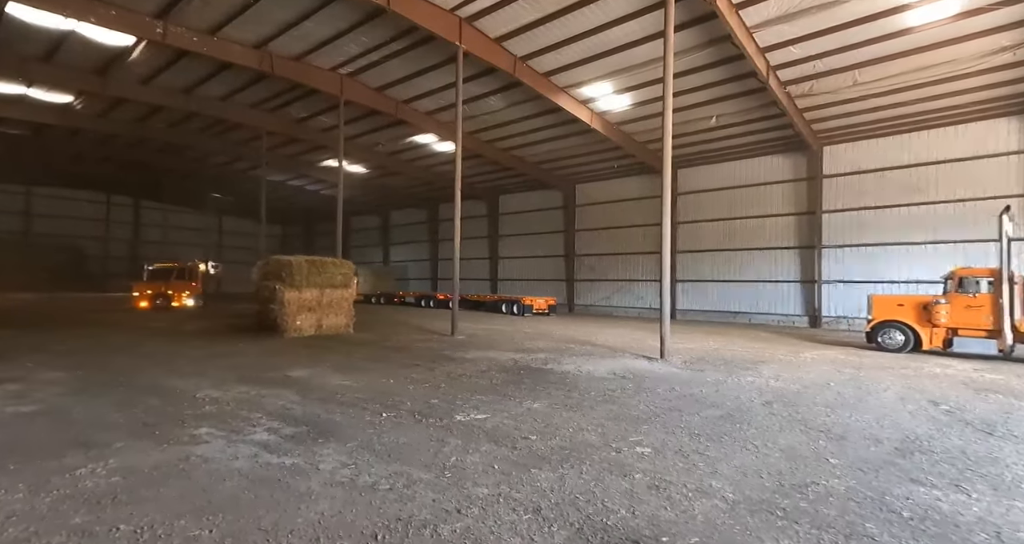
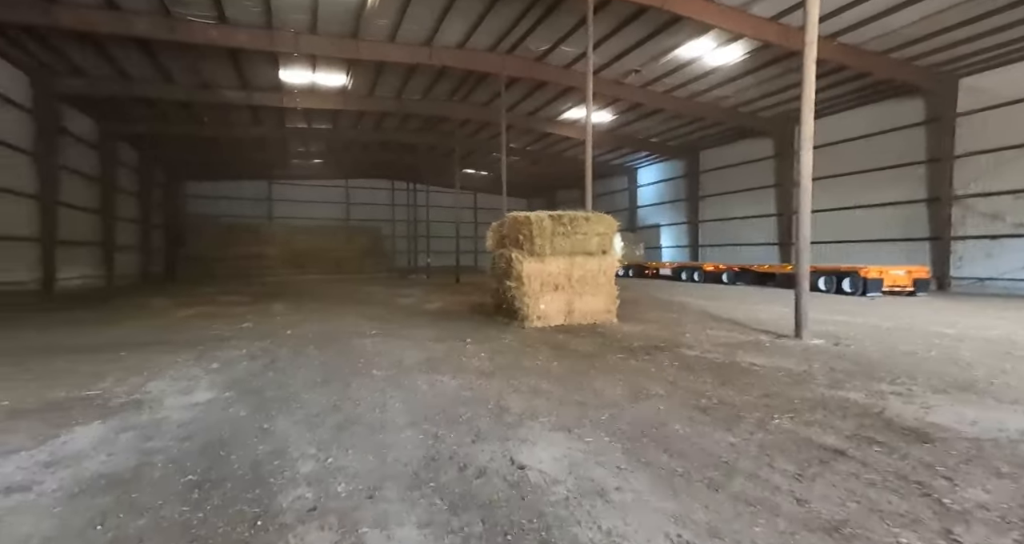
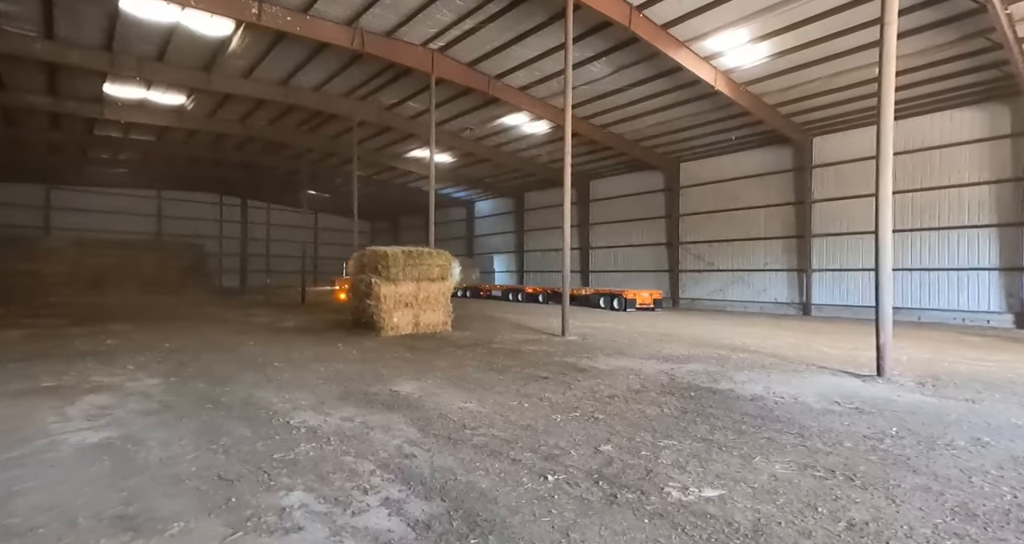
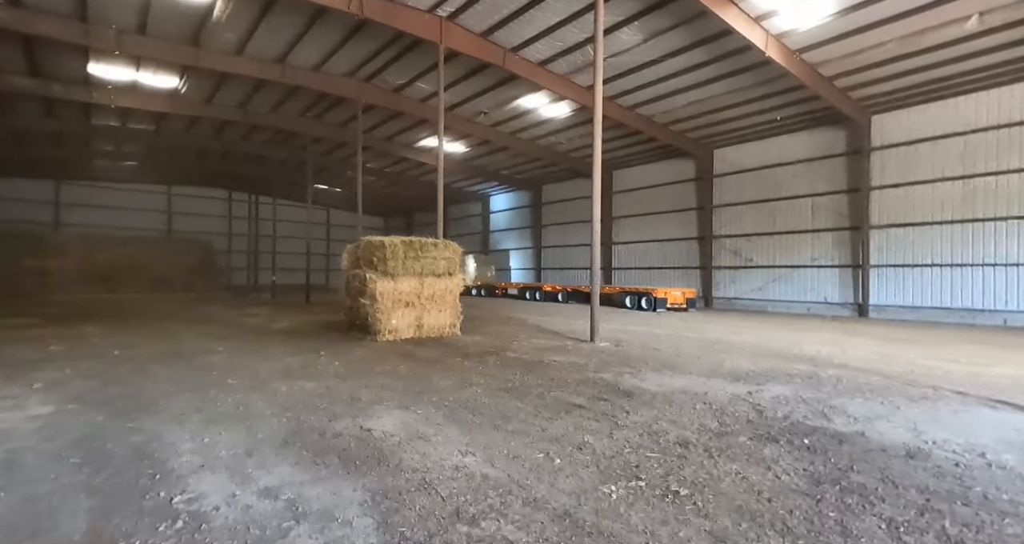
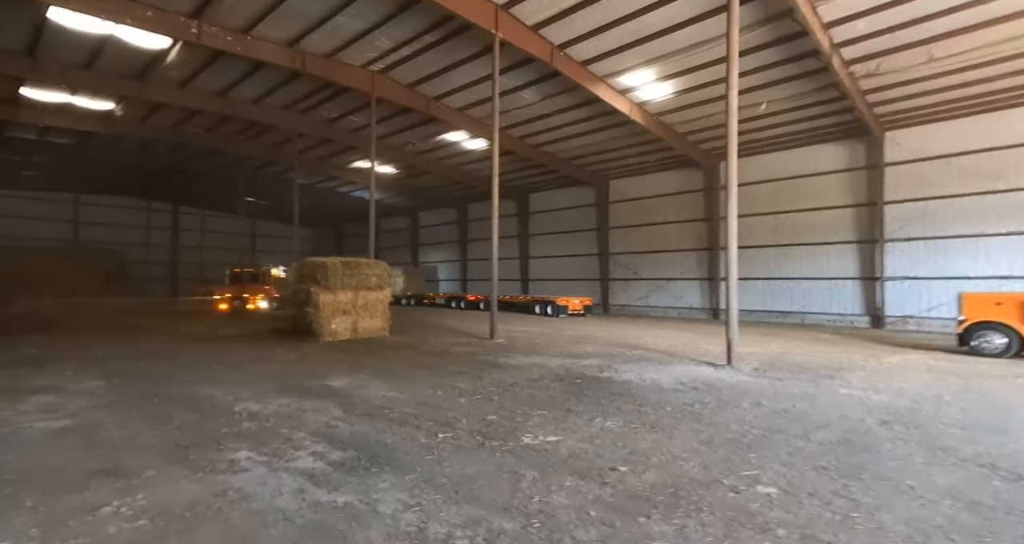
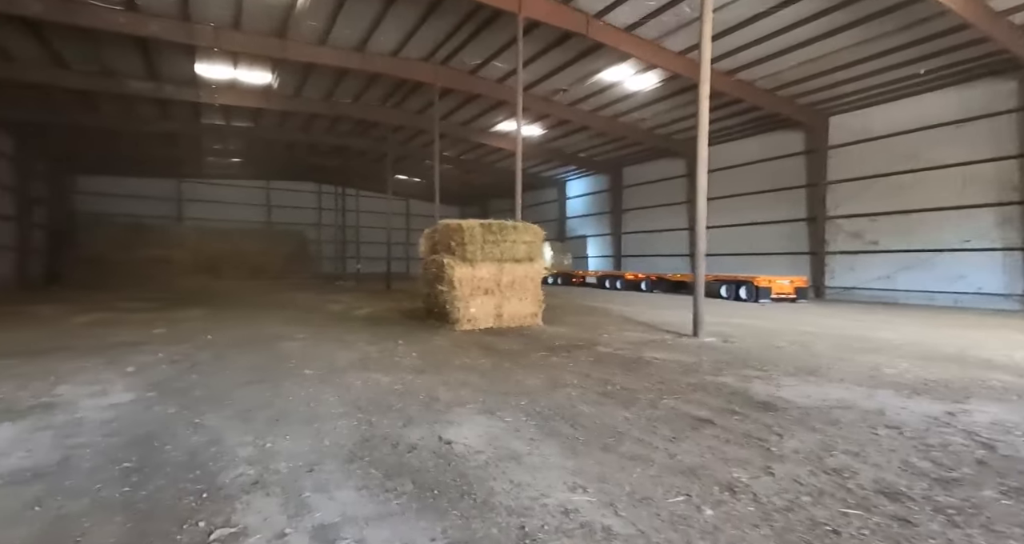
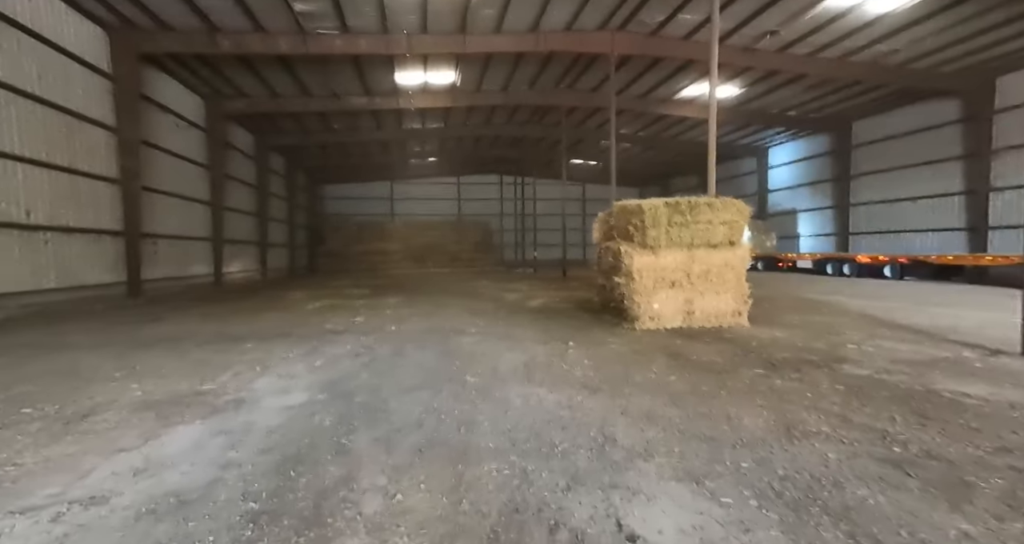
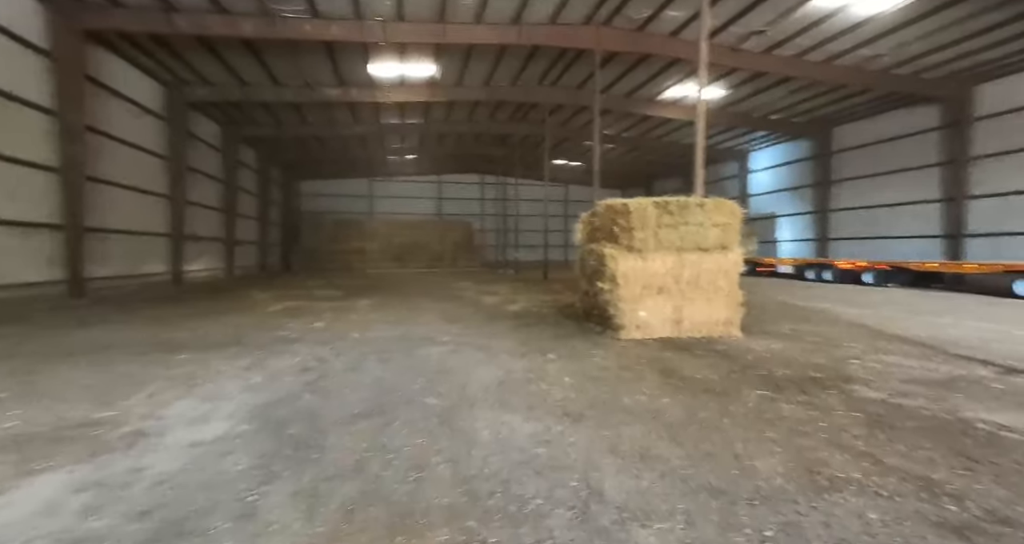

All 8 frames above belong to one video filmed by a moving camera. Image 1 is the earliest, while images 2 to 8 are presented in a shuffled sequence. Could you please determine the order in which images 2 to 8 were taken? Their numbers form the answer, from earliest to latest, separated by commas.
5, 3, 4, 6, 2, 7, 8
